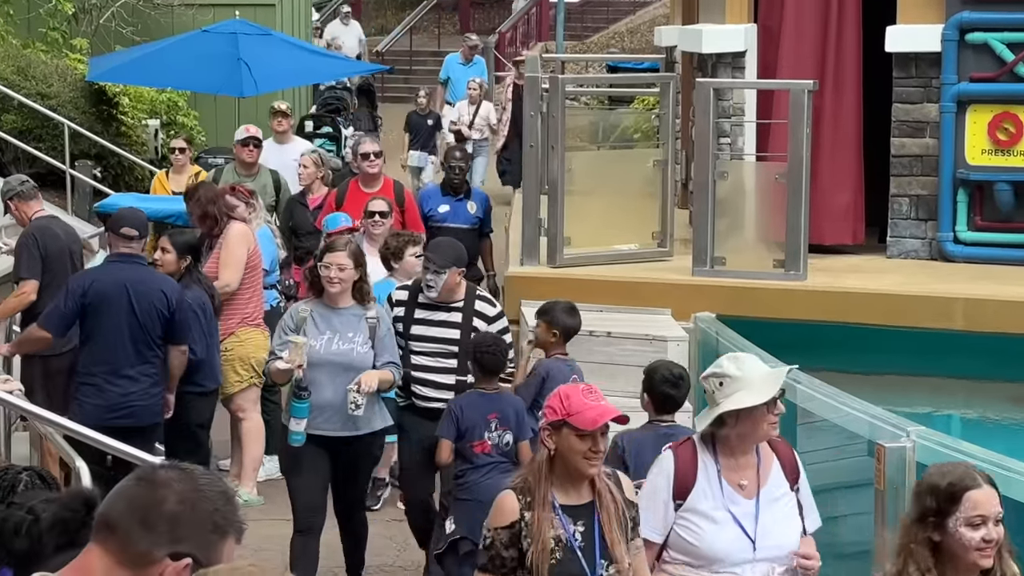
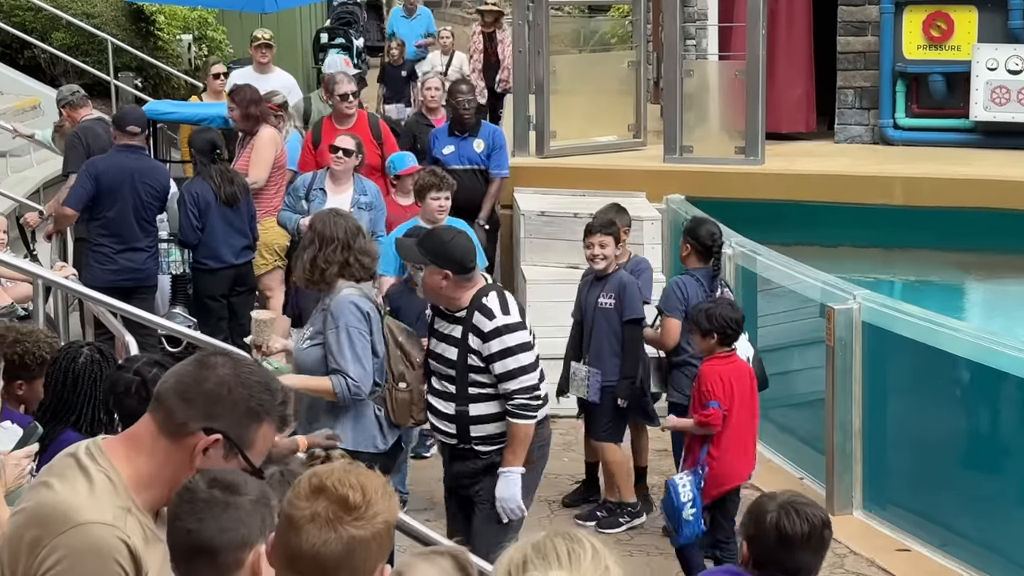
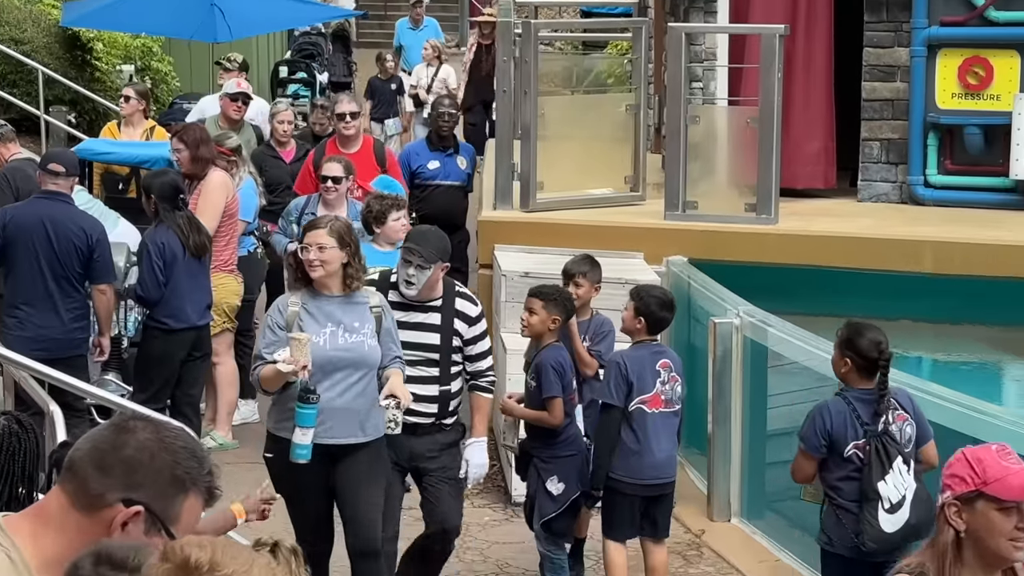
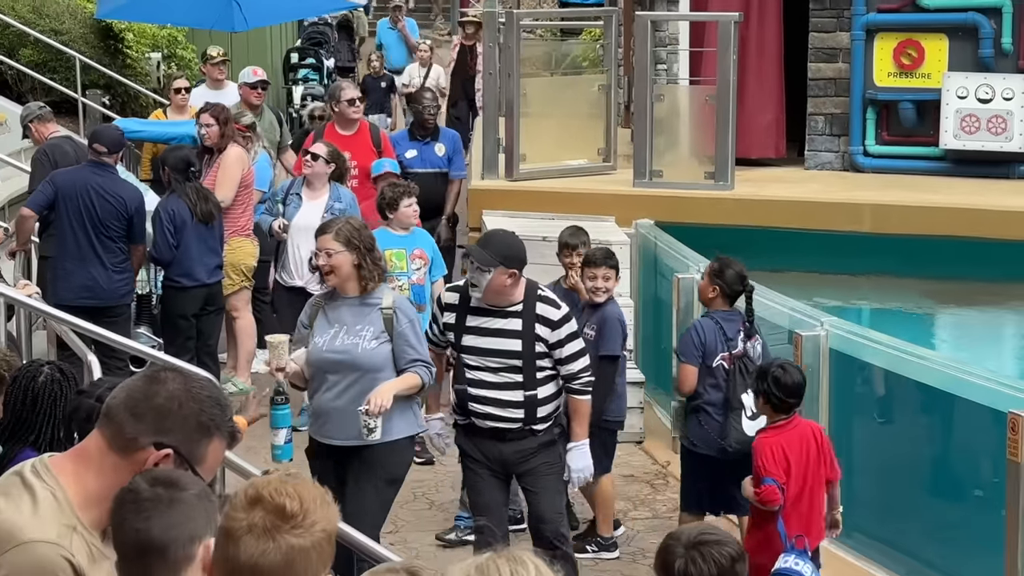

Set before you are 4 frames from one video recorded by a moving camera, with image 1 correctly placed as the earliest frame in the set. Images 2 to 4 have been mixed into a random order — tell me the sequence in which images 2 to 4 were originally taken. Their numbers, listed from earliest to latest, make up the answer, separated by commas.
3, 4, 2
